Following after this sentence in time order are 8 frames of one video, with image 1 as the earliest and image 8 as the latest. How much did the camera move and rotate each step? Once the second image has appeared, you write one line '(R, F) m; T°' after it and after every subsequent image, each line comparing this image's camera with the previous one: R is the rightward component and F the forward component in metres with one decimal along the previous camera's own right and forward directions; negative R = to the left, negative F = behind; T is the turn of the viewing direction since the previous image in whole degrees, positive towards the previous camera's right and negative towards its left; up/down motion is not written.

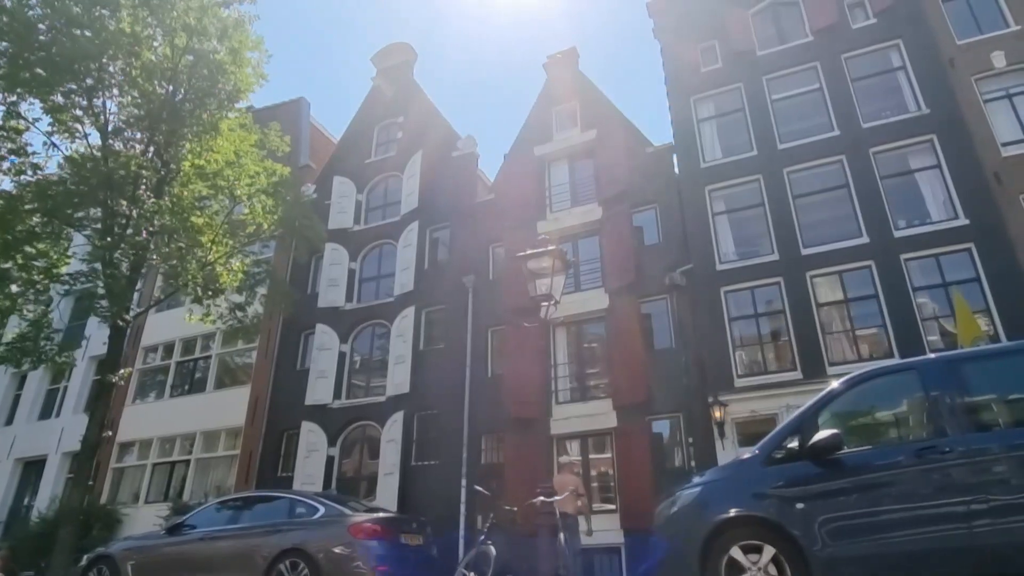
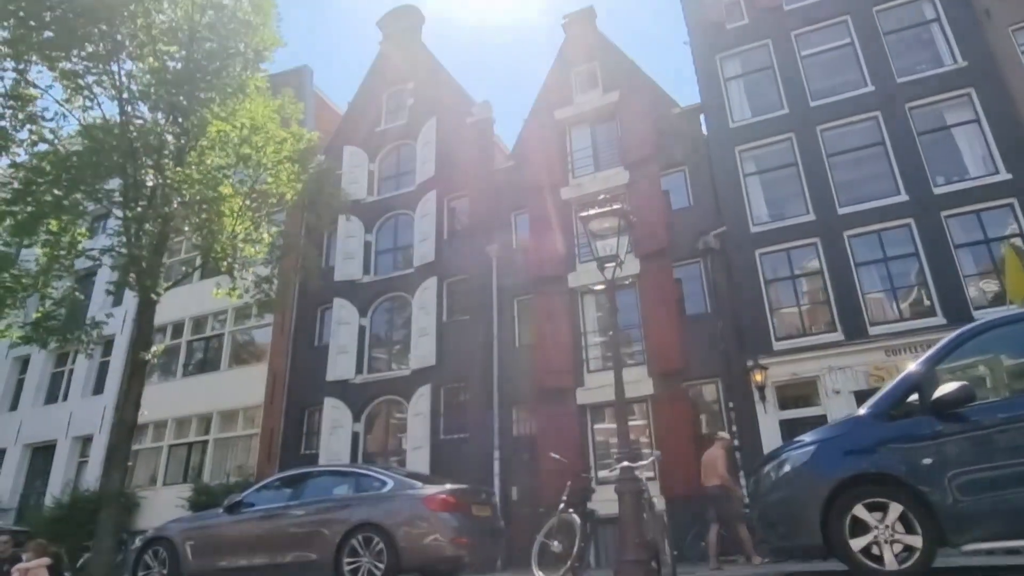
(-1.0, +0.4) m; +1°
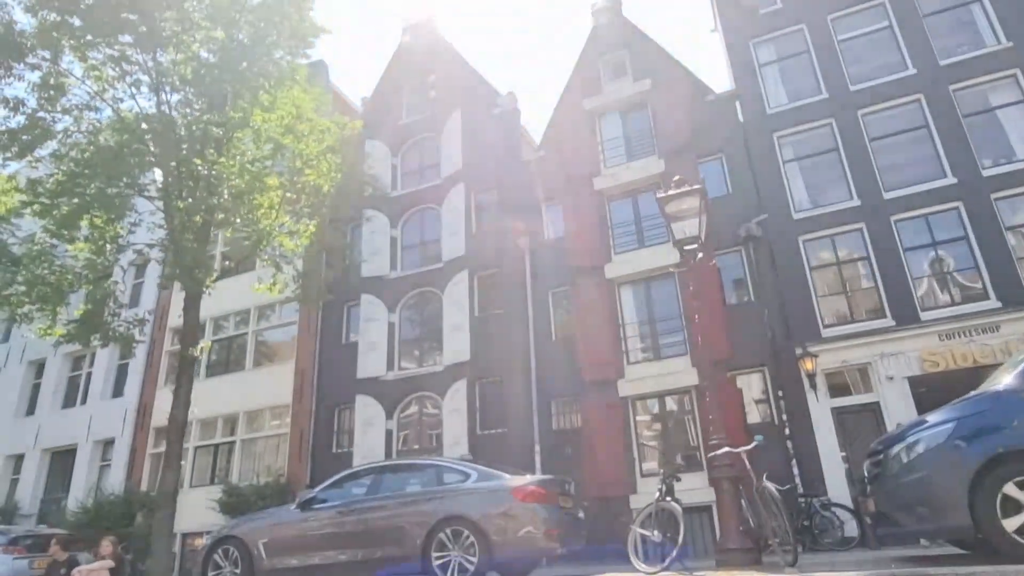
(-1.1, +0.3) m; +1°
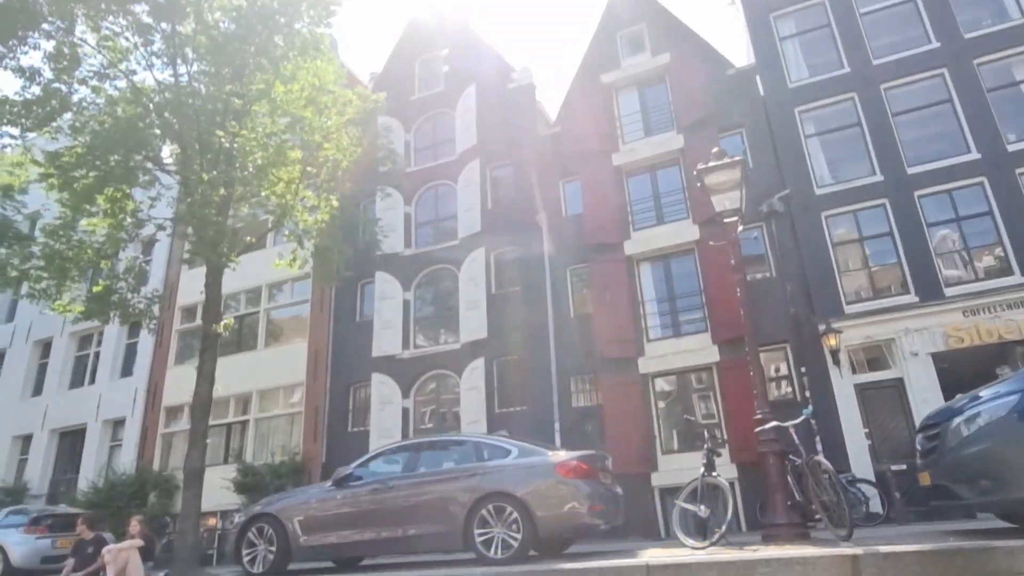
(-0.5, +0.1) m; 0°
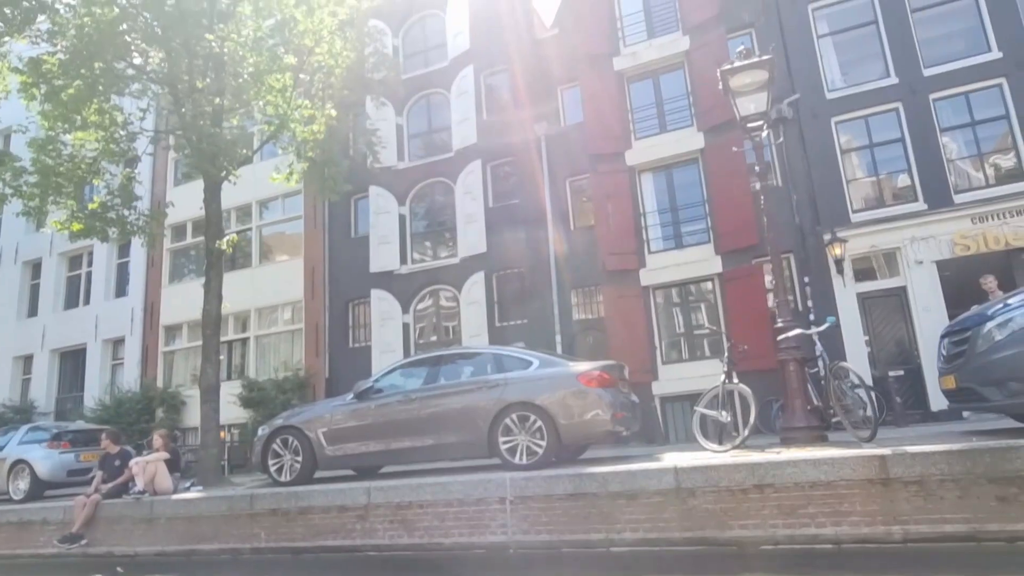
(-0.4, +0.2) m; +1°
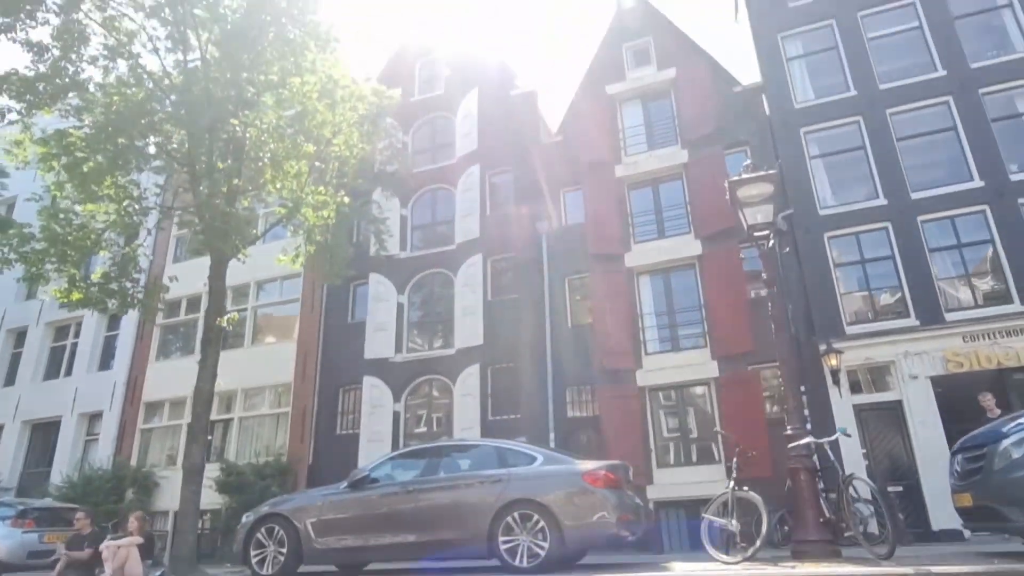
(-0.3, 0.0) m; +1°
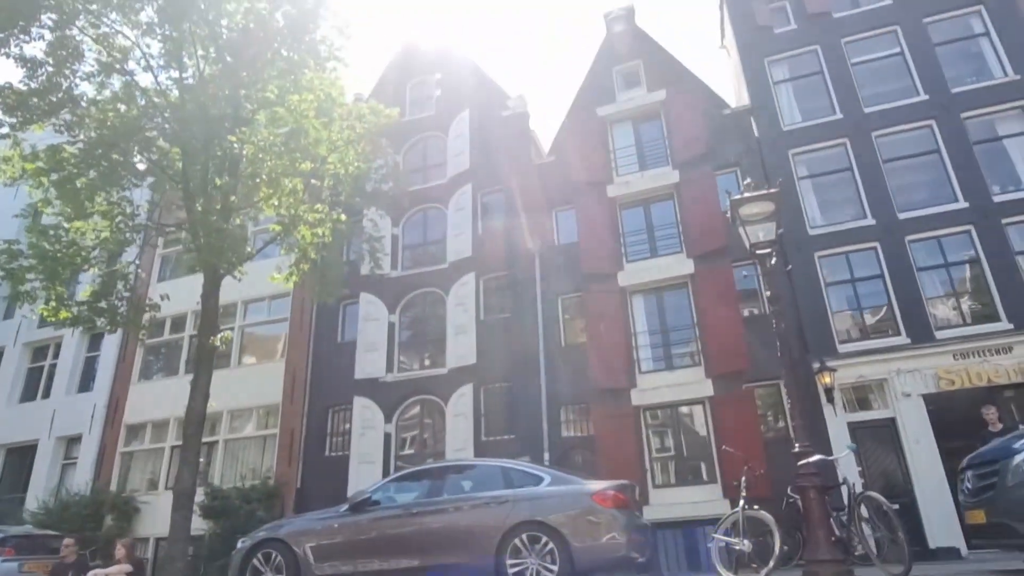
(-0.3, +0.1) m; +2°
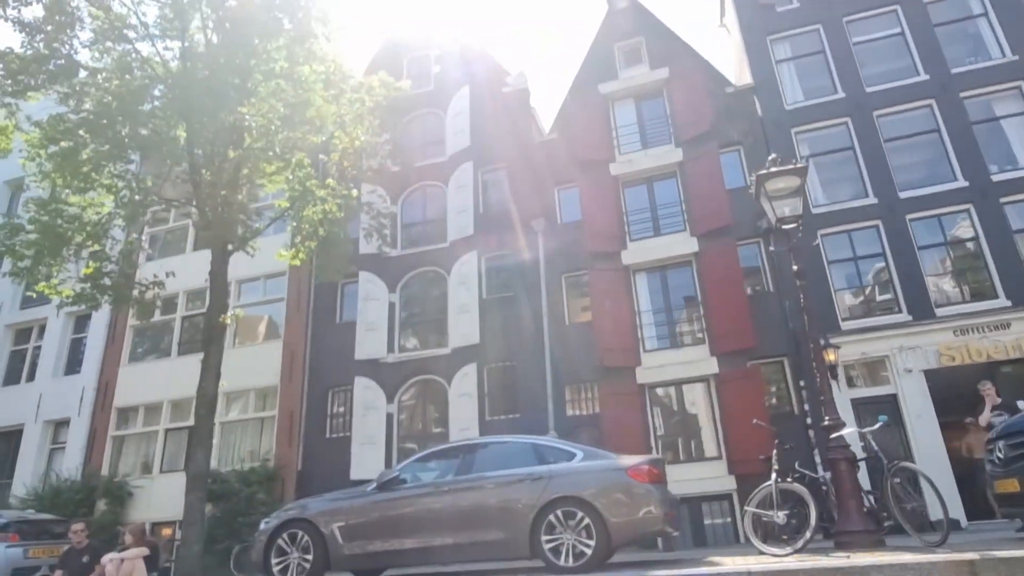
(-0.6, +0.1) m; +2°
